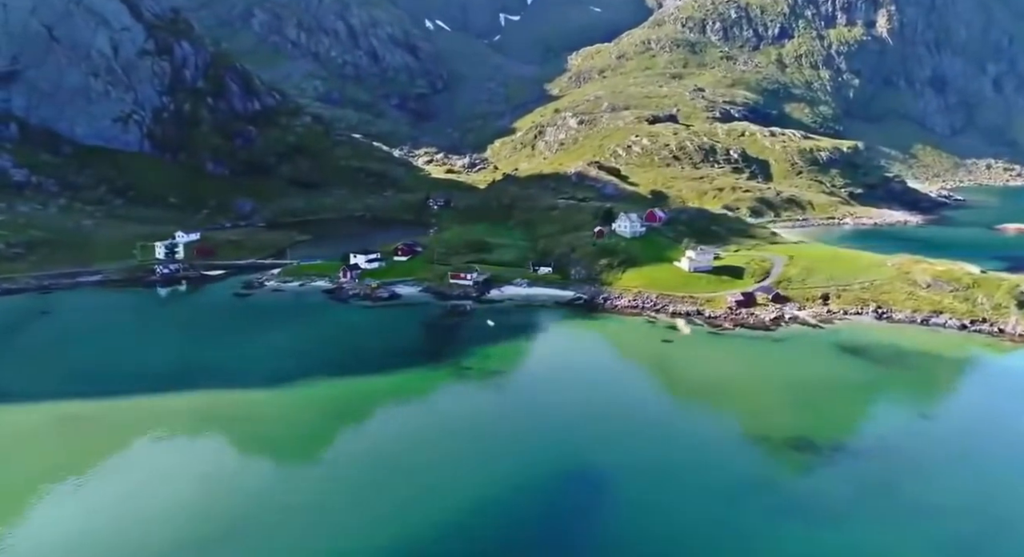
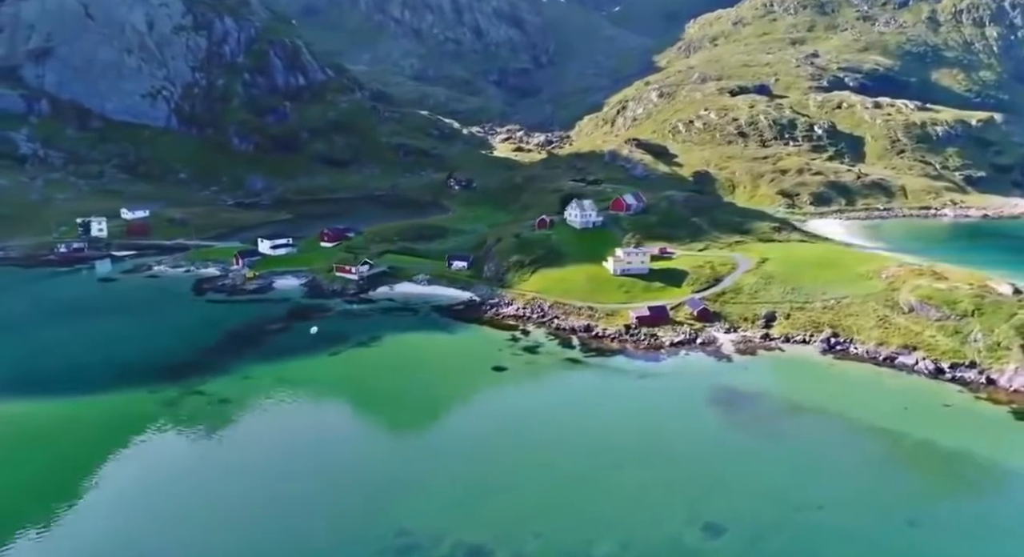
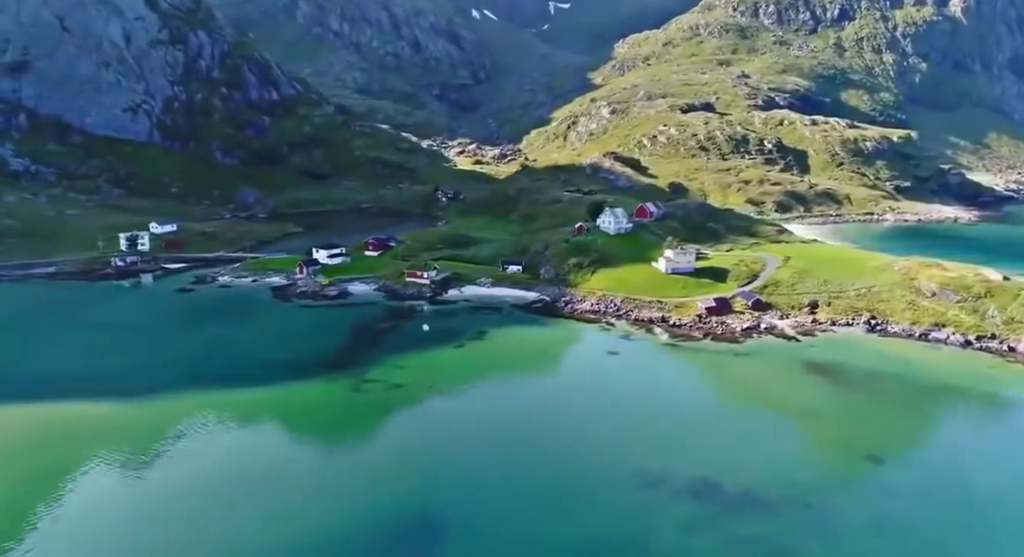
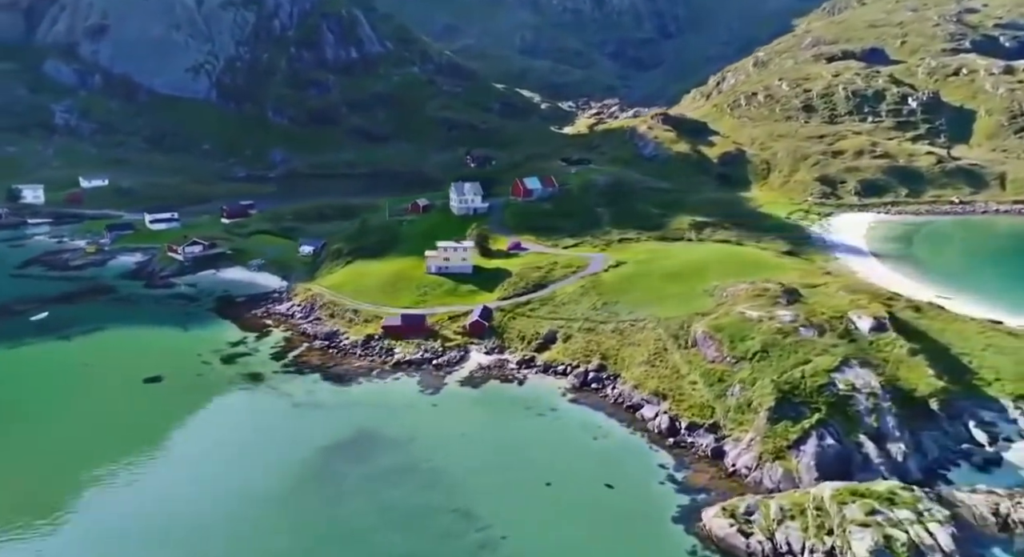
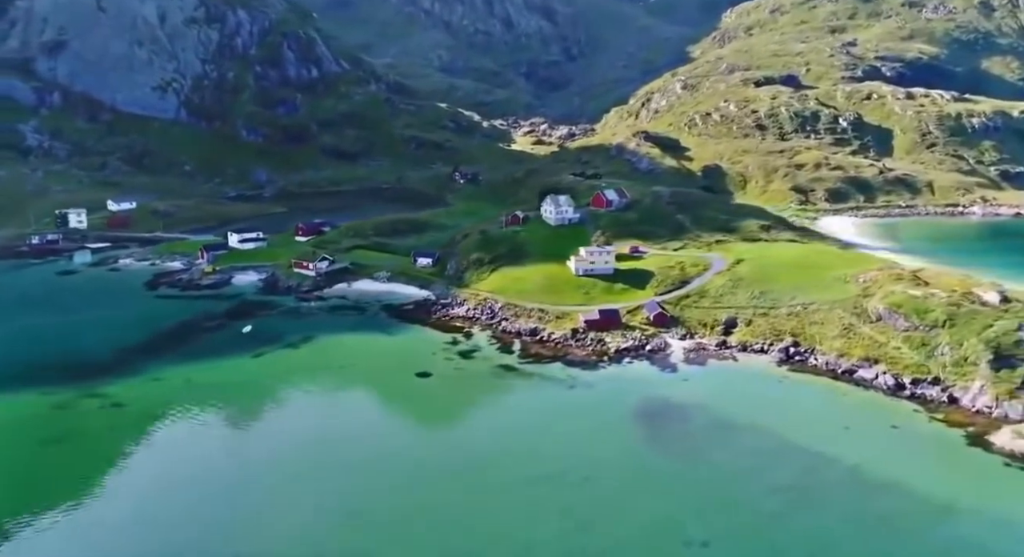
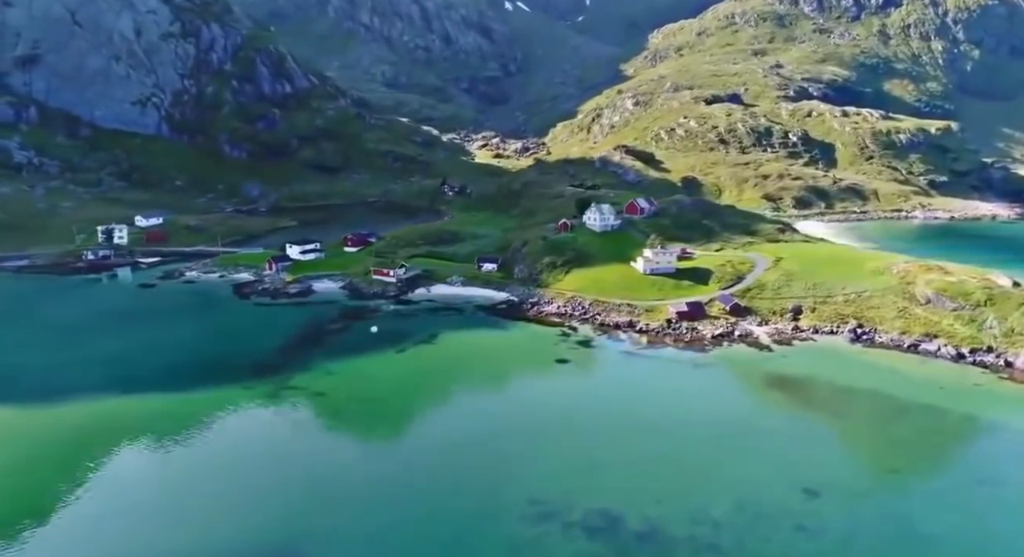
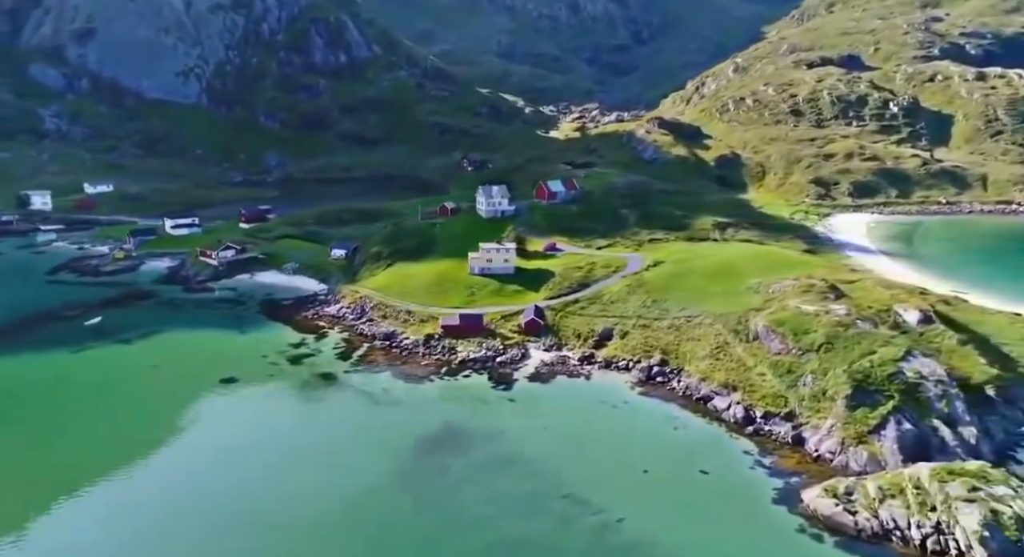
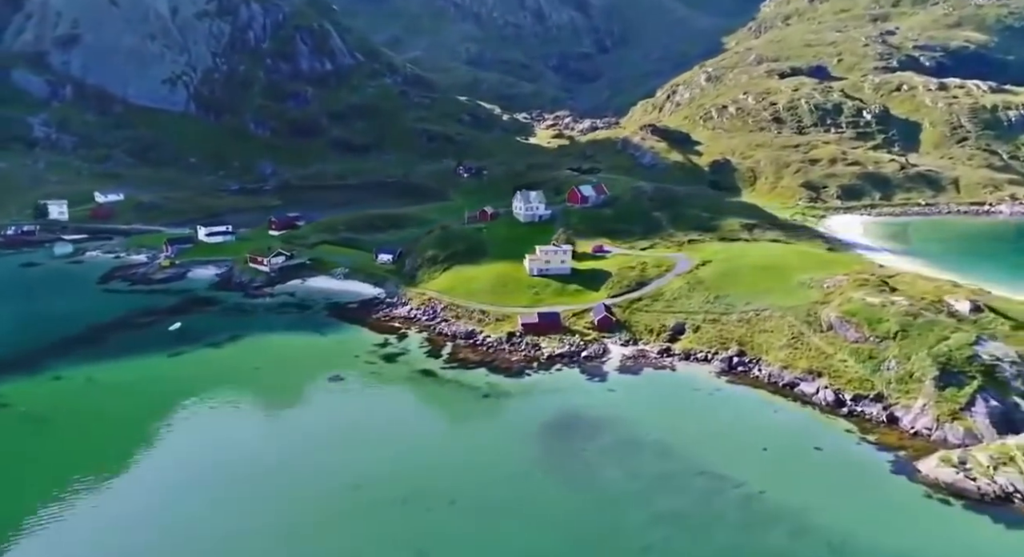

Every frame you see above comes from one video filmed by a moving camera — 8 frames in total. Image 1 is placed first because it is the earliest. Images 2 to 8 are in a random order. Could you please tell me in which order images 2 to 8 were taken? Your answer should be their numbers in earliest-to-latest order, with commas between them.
3, 6, 2, 5, 8, 7, 4
